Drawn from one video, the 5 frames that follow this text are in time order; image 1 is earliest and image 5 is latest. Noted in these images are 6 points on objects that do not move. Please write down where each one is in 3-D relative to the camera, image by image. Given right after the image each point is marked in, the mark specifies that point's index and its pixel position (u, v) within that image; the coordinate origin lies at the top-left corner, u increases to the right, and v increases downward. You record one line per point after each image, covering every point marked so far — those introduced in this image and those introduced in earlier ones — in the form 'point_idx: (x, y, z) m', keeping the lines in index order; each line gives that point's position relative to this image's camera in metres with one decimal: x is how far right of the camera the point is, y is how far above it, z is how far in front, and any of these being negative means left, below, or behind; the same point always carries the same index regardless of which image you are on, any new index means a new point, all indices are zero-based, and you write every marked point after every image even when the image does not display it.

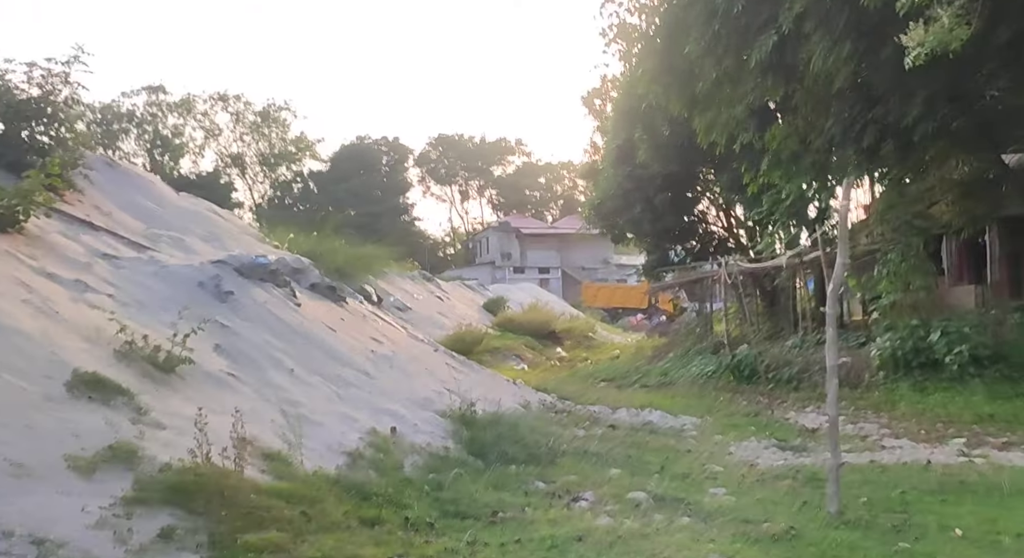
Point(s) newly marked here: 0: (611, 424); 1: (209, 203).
0: (+0.8, -1.2, +8.2) m
1: (-3.3, +0.8, +10.6) m
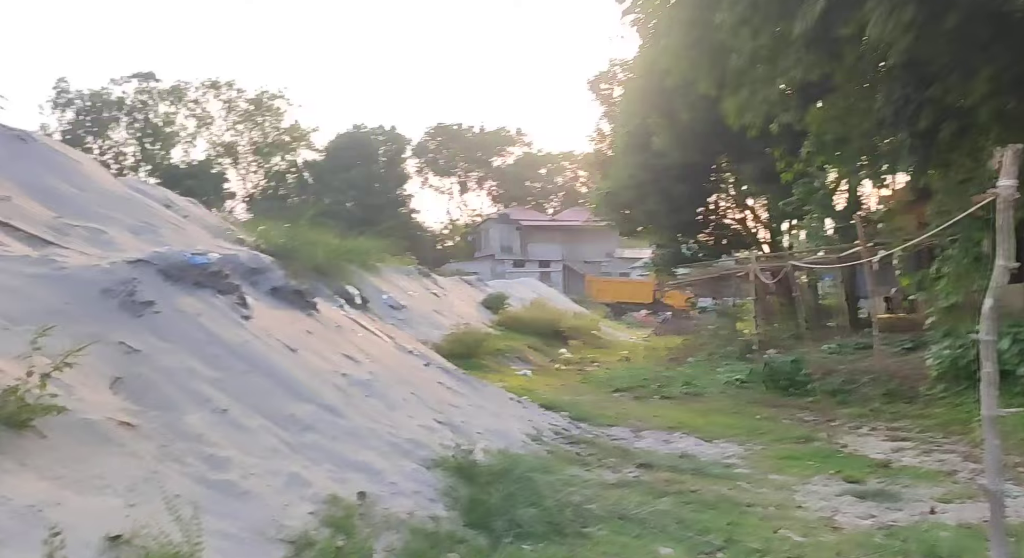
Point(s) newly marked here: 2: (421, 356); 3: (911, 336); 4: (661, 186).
0: (+0.9, -1.3, +6.7) m
1: (-3.2, +0.8, +9.1) m
2: (-0.8, -0.7, +8.6) m
3: (+5.5, -0.8, +13.5) m
4: (+2.7, +1.7, +17.9) m
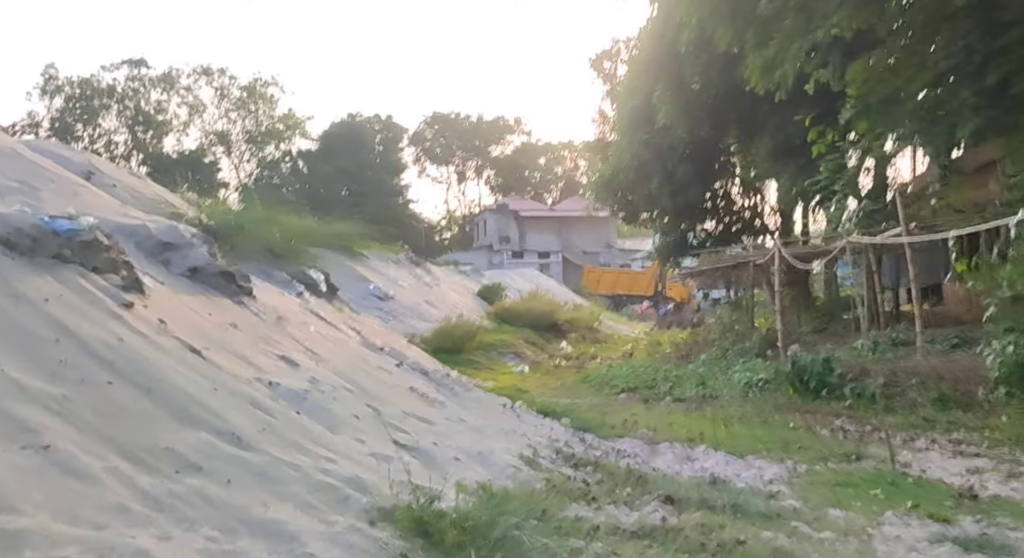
0: (+0.8, -1.1, +5.2) m
1: (-3.3, +0.9, +7.6) m
2: (-0.9, -0.5, +7.1) m
3: (+5.4, -0.7, +12.0) m
4: (+2.7, +1.9, +16.4) m
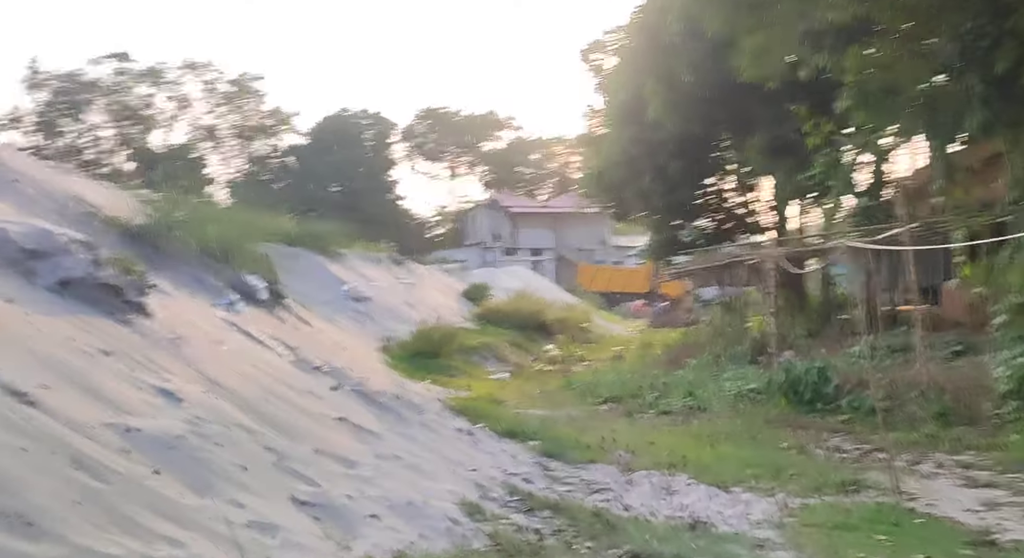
0: (+0.5, -1.2, +4.4) m
1: (-3.6, +0.9, +6.7) m
2: (-1.2, -0.6, +6.2) m
3: (+5.1, -0.7, +11.2) m
4: (+2.3, +1.8, +15.5) m
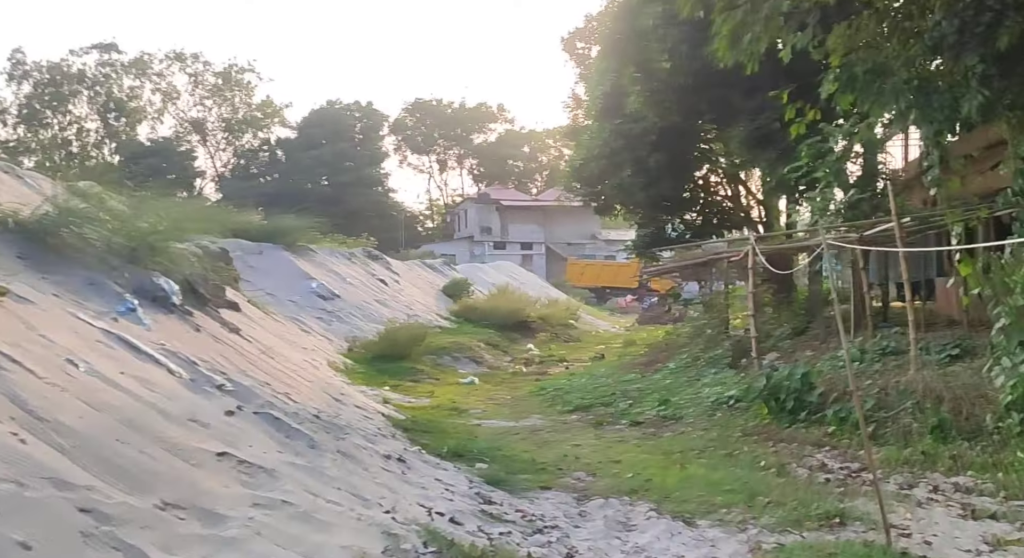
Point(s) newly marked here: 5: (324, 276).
0: (+0.2, -1.3, +3.6) m
1: (-4.0, +0.8, +5.9) m
2: (-1.6, -0.6, +5.4) m
3: (+4.7, -0.7, +10.4) m
4: (+1.9, +1.9, +14.7) m
5: (-3.5, 0.0, +18.2) m
